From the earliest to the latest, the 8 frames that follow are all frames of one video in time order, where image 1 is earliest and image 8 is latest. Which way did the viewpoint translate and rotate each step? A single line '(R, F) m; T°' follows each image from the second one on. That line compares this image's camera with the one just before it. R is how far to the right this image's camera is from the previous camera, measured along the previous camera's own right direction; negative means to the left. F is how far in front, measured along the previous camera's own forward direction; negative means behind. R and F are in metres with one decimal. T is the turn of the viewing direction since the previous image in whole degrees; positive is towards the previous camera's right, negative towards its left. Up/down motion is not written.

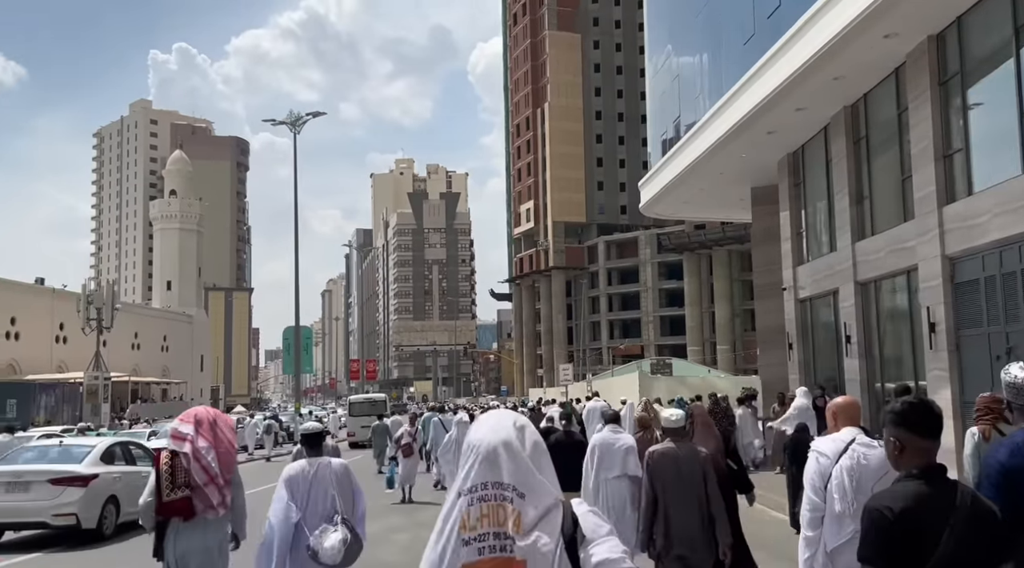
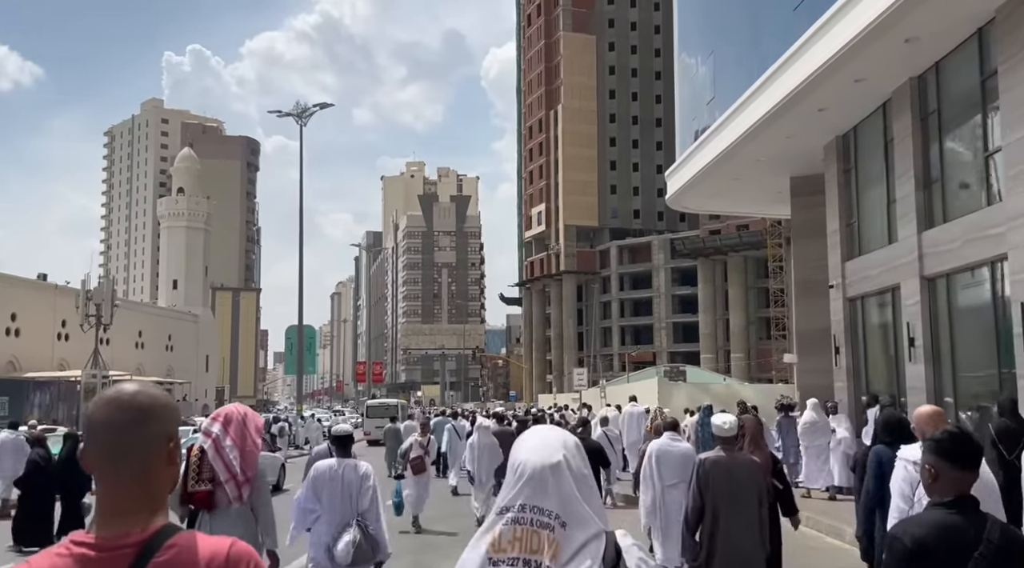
(-0.1, +1.1) m; -1°
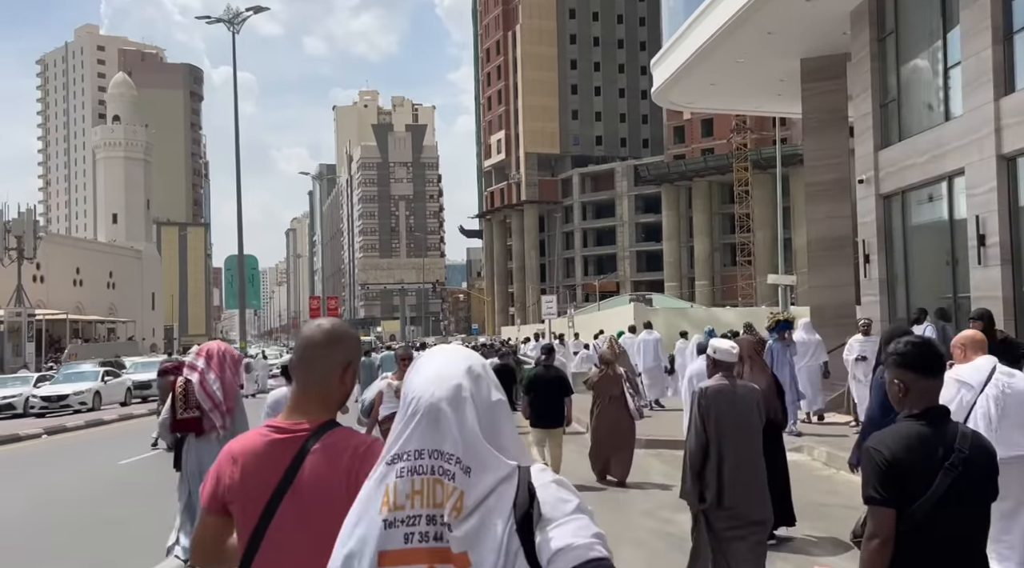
(0.0, +1.9) m; +2°
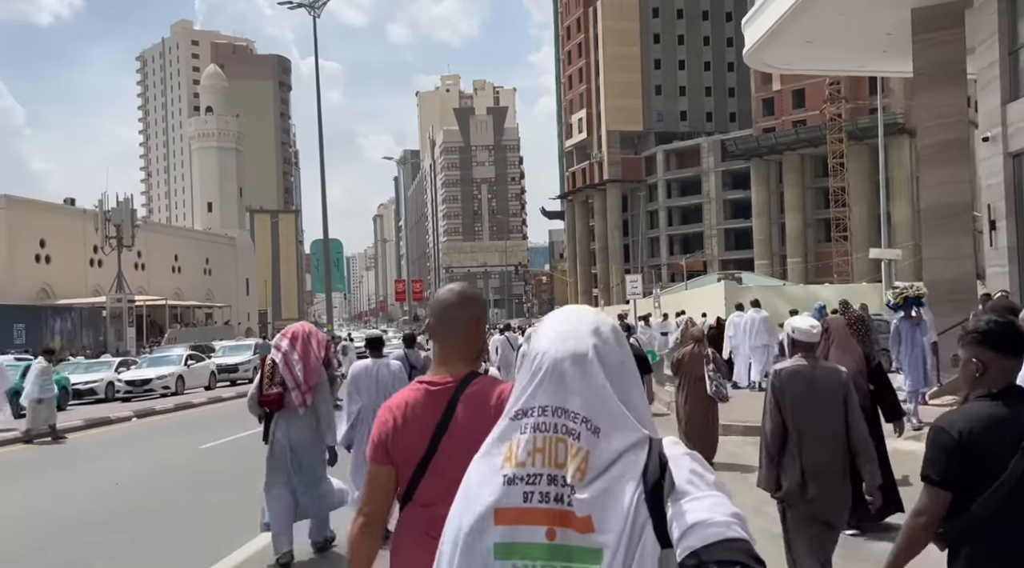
(0.0, +0.5) m; -5°
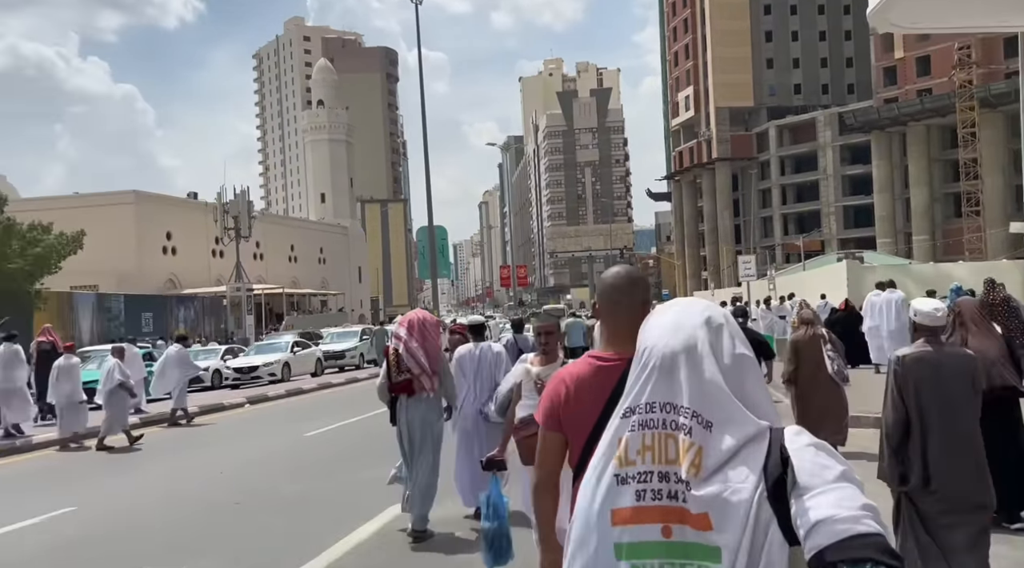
(-0.1, +0.9) m; -6°
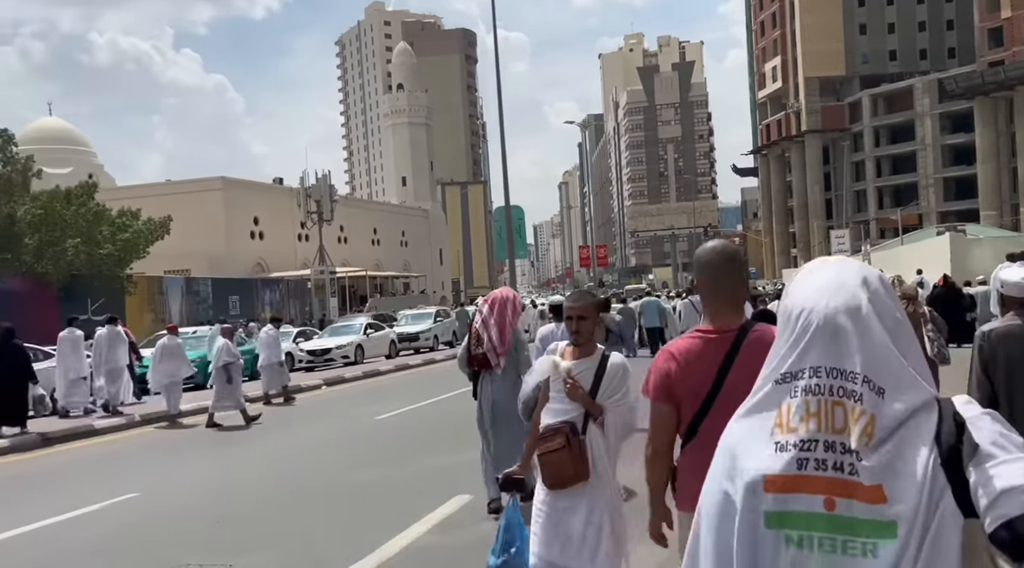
(-0.1, +0.7) m; -5°
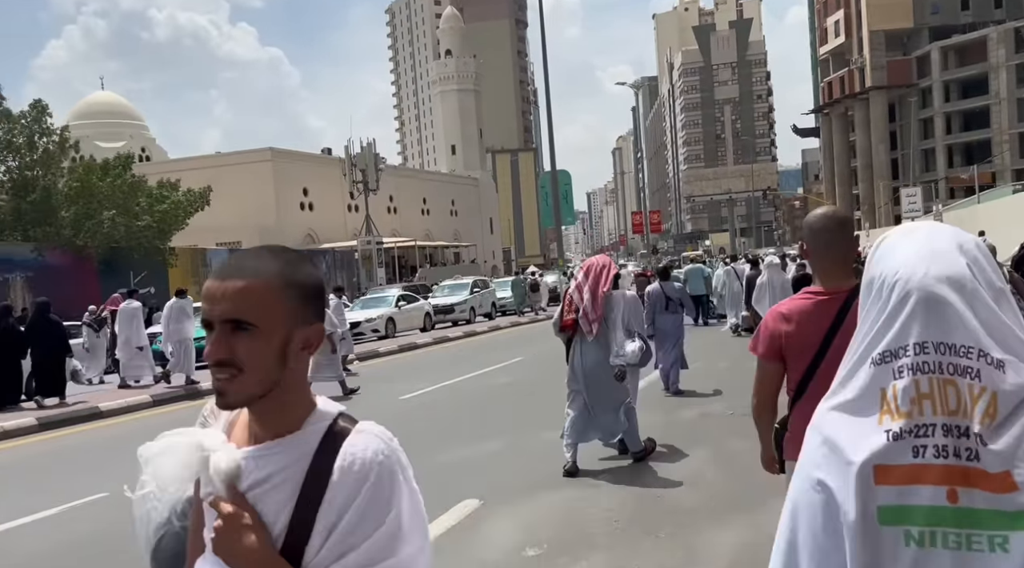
(+0.4, +1.5) m; -3°
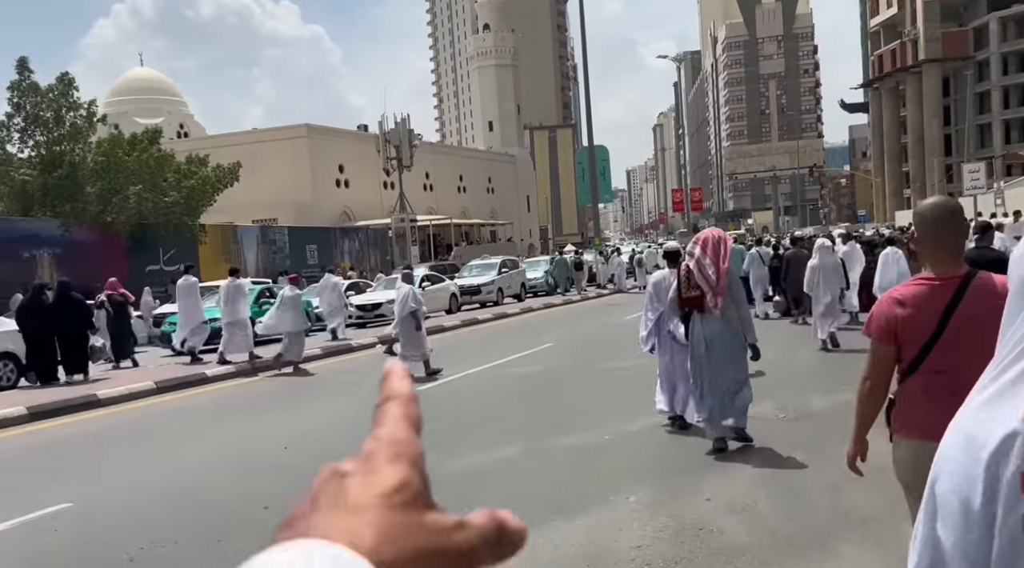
(+0.2, +1.1) m; -2°
